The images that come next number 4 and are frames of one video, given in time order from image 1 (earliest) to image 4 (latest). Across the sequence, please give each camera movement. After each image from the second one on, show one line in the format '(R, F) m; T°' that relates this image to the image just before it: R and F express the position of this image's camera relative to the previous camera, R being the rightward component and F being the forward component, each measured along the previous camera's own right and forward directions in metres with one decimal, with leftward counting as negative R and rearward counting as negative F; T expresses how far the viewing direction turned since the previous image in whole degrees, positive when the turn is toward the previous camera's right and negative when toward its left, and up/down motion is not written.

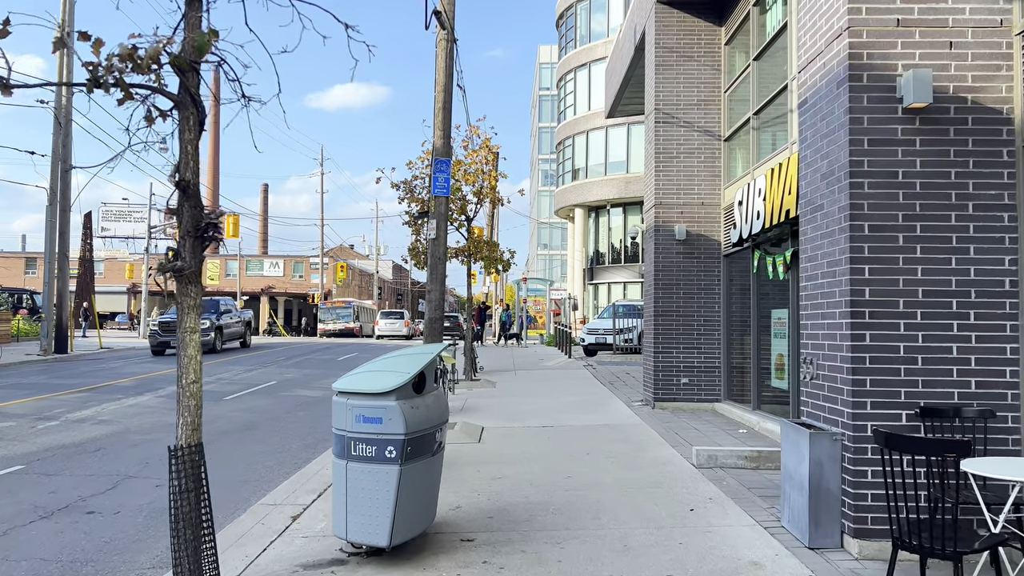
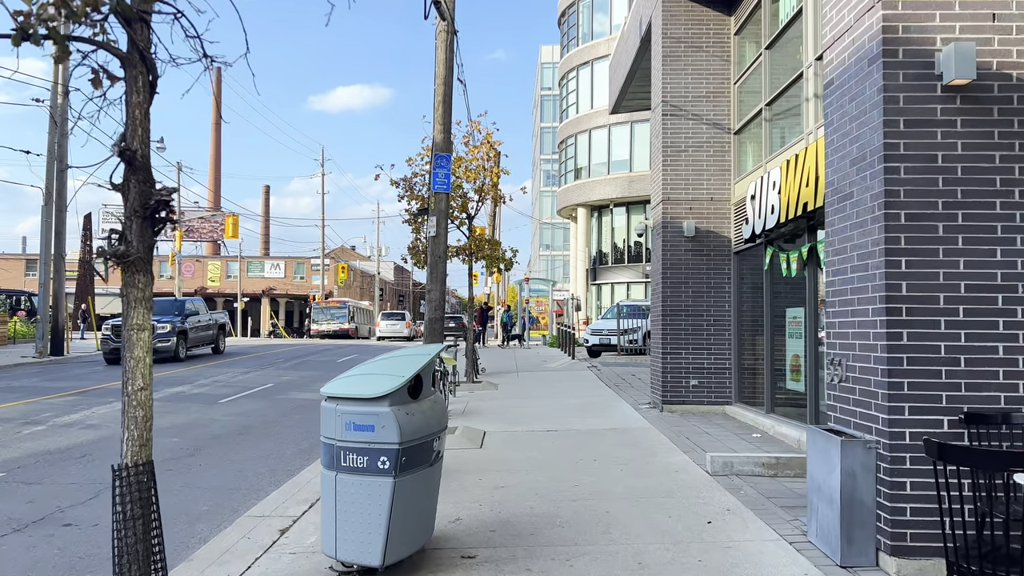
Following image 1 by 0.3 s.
(0.0, +0.4) m; 0°
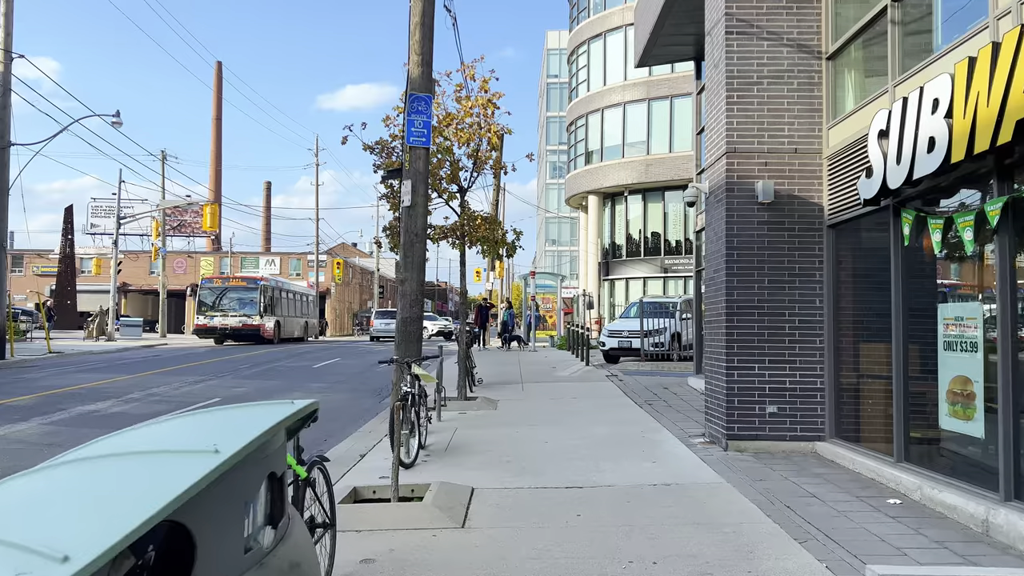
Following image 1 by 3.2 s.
(0.0, +3.2) m; 0°
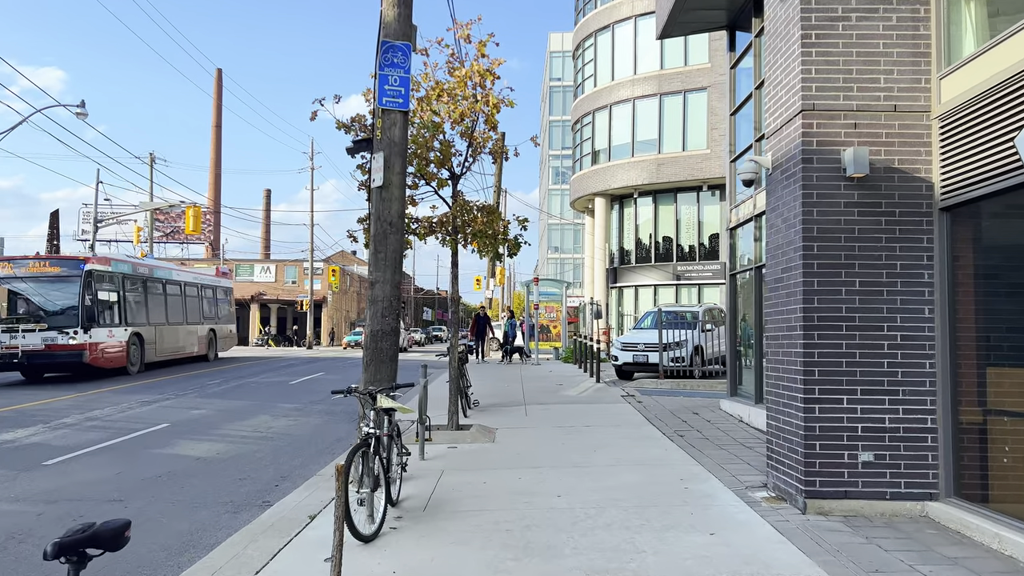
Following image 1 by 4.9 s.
(0.0, +2.0) m; 0°
